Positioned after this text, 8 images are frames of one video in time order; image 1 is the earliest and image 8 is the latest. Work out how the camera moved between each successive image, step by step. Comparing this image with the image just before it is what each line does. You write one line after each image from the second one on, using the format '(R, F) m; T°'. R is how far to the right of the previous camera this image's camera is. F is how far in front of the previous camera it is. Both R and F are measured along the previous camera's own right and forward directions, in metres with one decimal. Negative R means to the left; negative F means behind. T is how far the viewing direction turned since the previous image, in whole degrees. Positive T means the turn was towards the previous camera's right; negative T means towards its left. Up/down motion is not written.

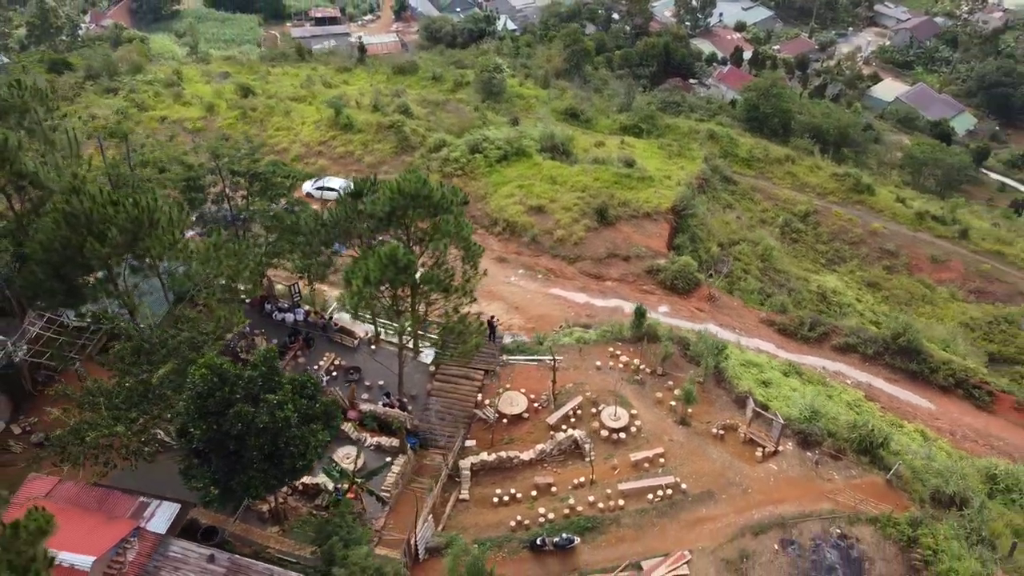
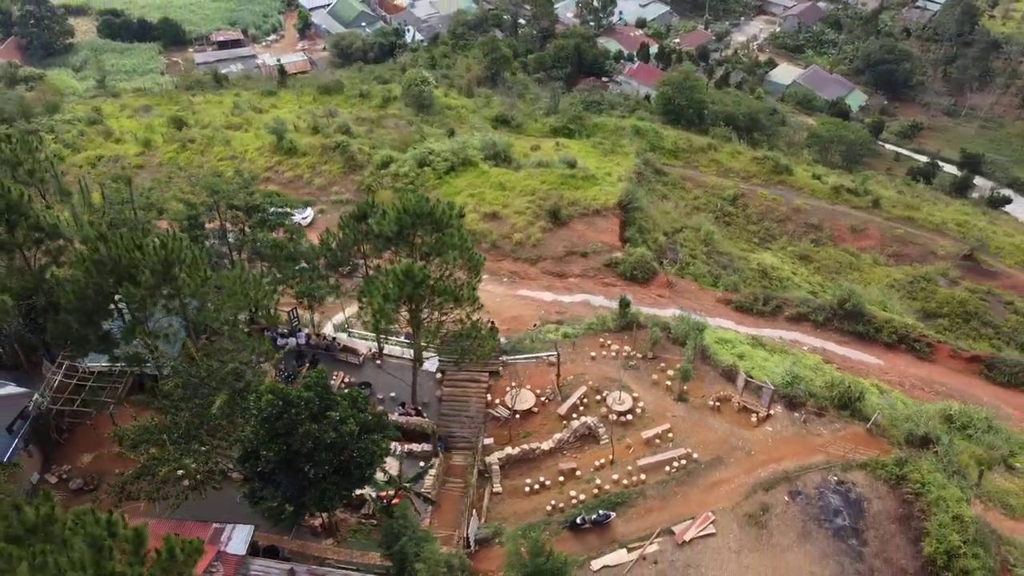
(-1.8, -0.9) m; +6°
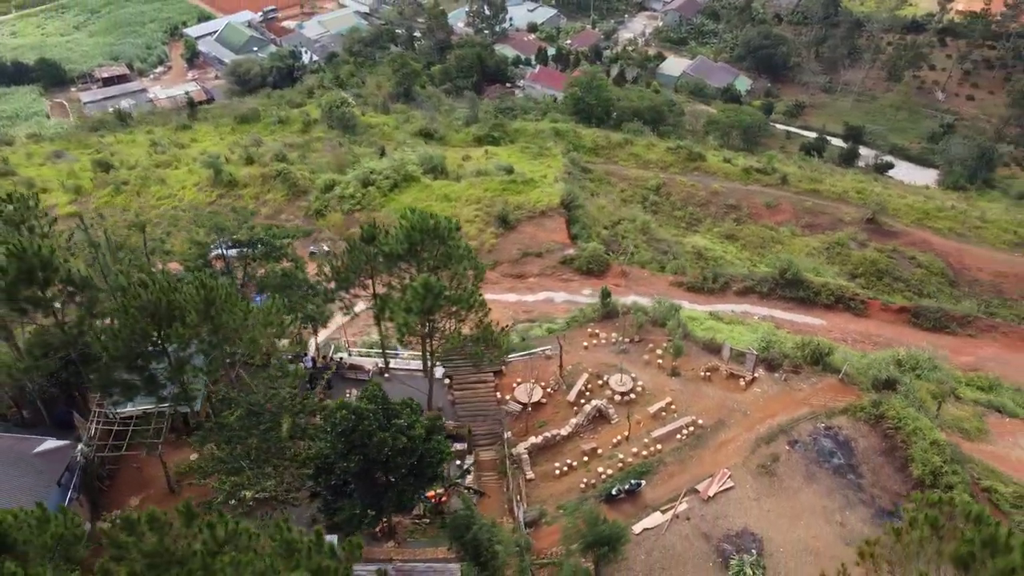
(-2.2, -1.0) m; +7°
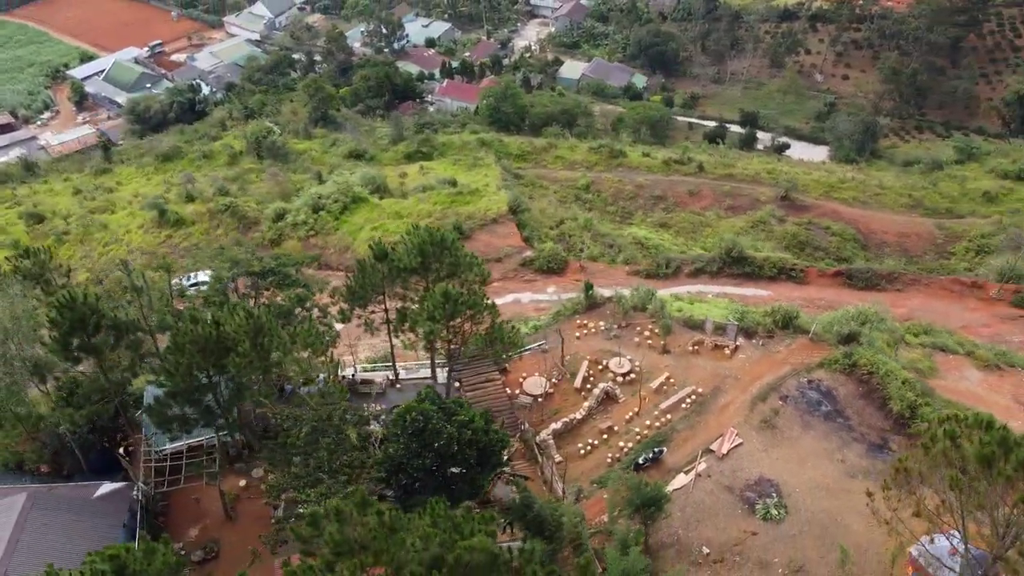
(-2.3, -1.0) m; +7°
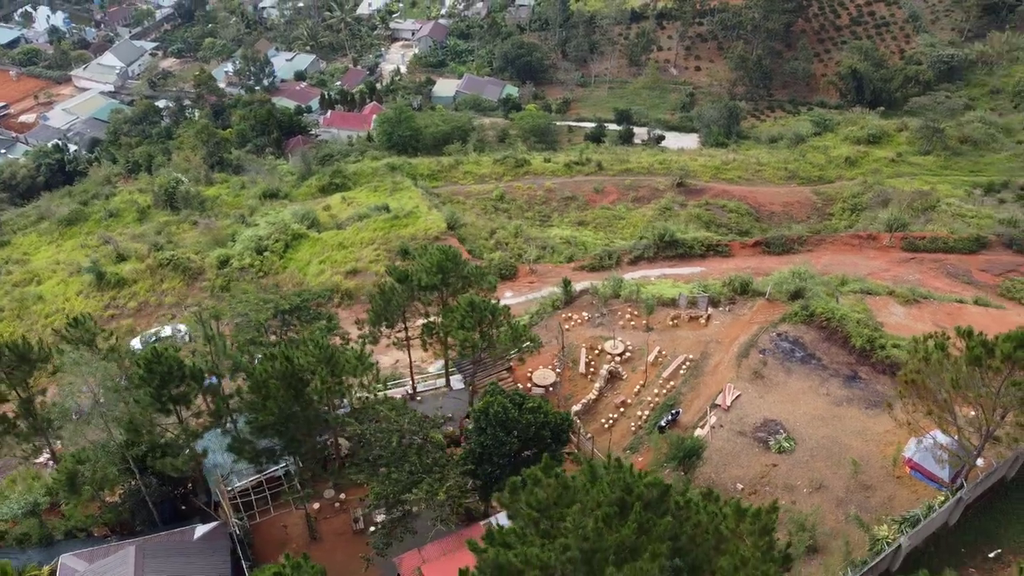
(-3.3, -1.4) m; +9°
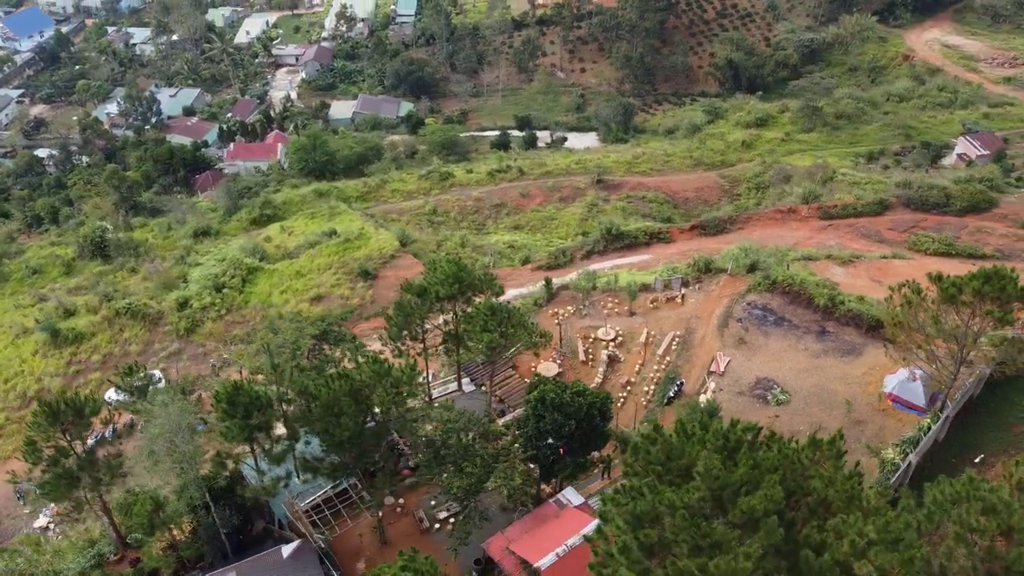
(-2.9, -1.2) m; +7°
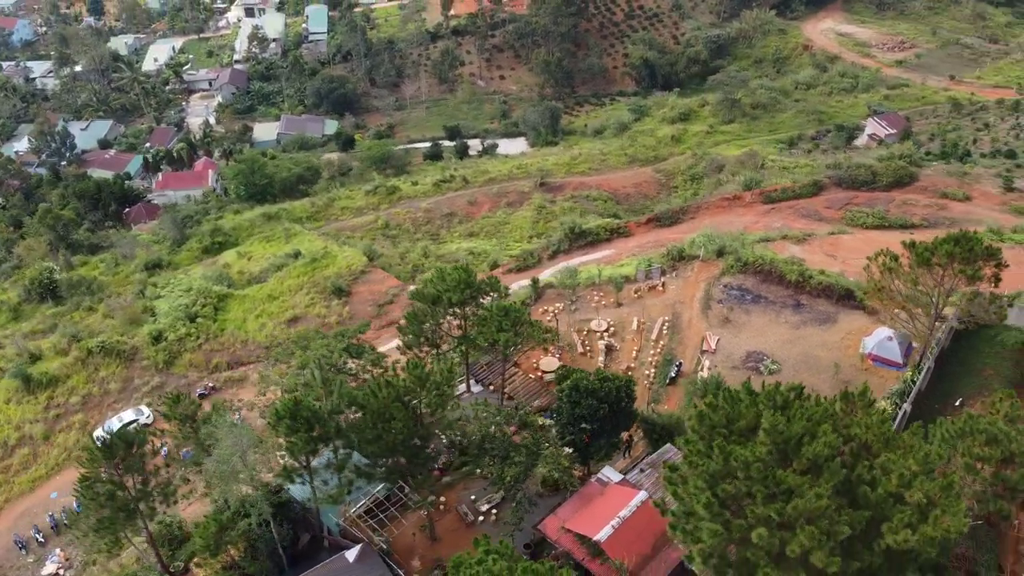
(-2.2, -0.9) m; +5°
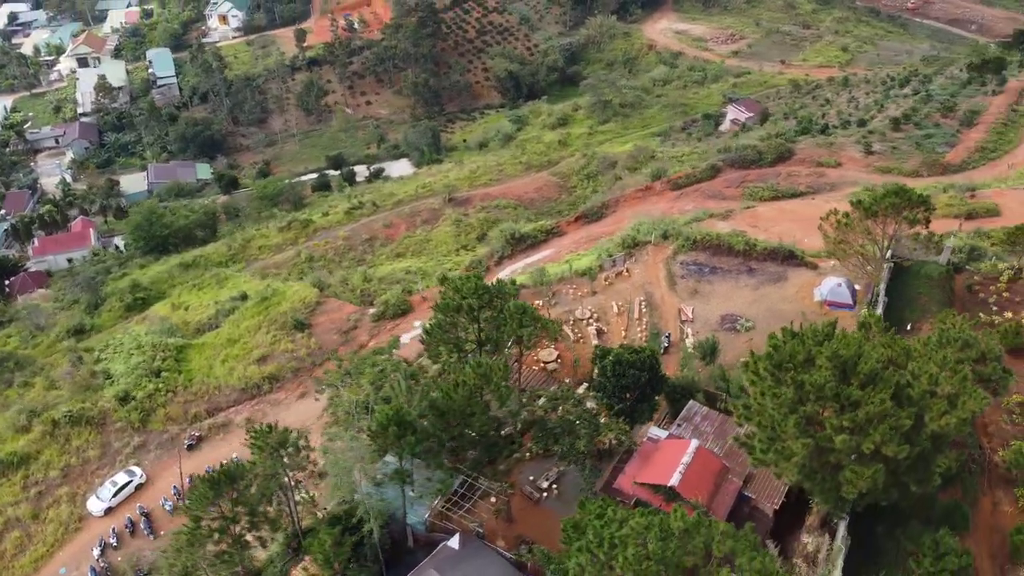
(-4.0, -1.6) m; +9°
